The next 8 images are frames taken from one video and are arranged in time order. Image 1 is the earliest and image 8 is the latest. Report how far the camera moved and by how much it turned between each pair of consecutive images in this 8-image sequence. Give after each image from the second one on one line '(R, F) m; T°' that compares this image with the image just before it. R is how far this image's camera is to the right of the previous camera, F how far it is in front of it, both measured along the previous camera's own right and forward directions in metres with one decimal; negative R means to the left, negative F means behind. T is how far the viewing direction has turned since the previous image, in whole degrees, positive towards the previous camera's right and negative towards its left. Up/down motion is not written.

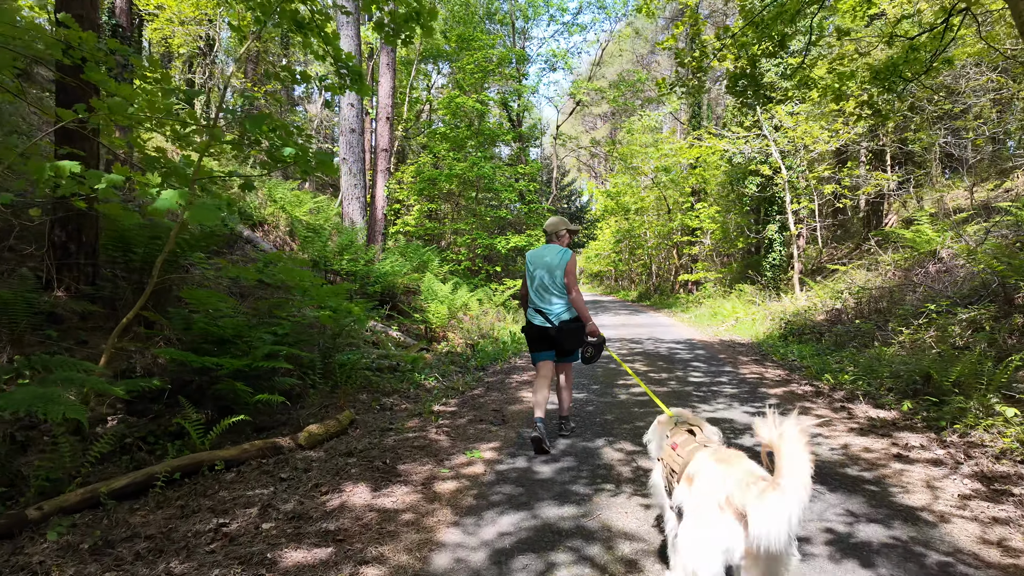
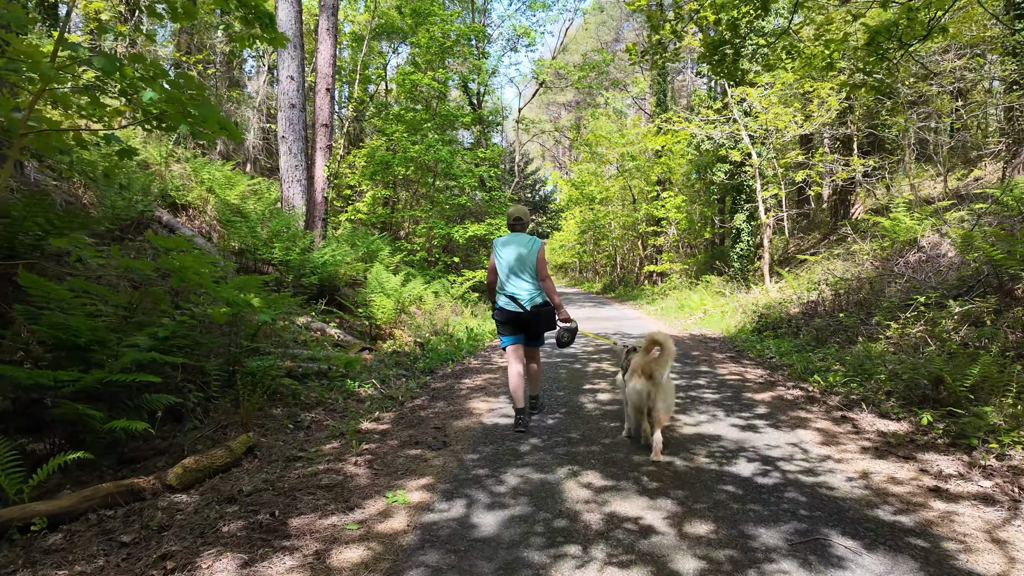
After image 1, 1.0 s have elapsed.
(+0.1, +0.8) m; +3°
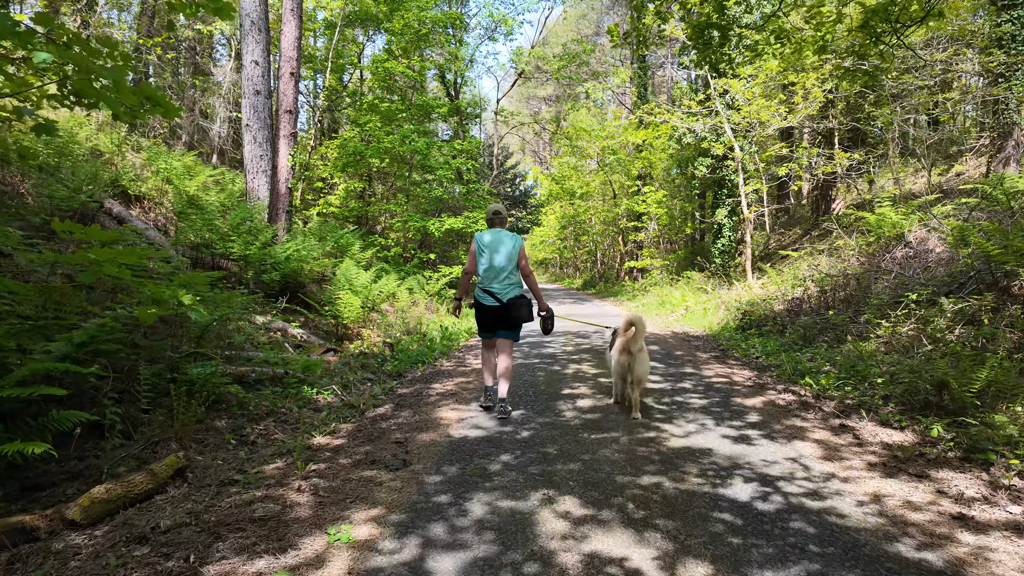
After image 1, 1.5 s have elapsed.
(+0.1, +0.4) m; +2°
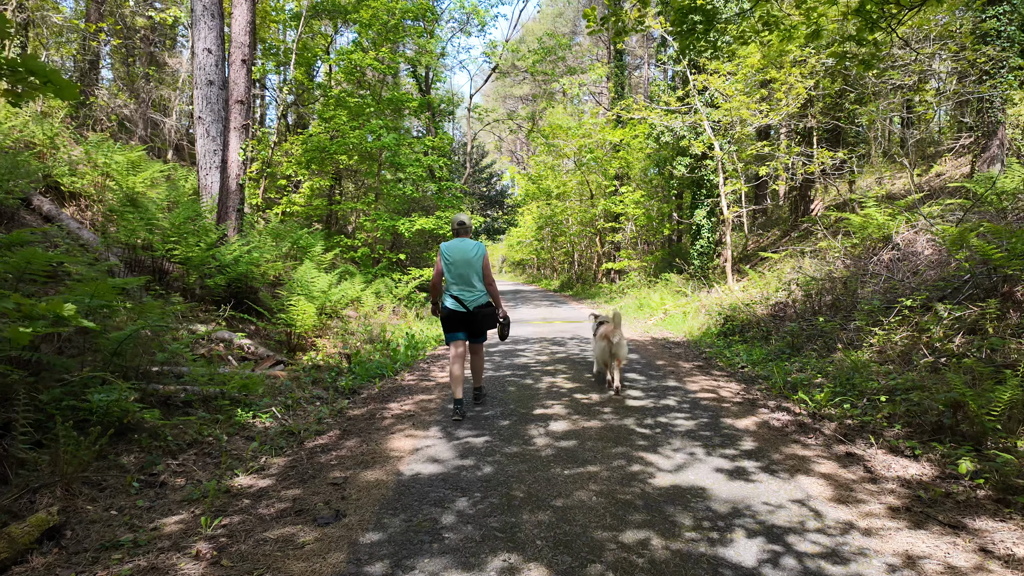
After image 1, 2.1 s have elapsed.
(+0.1, +0.5) m; +2°
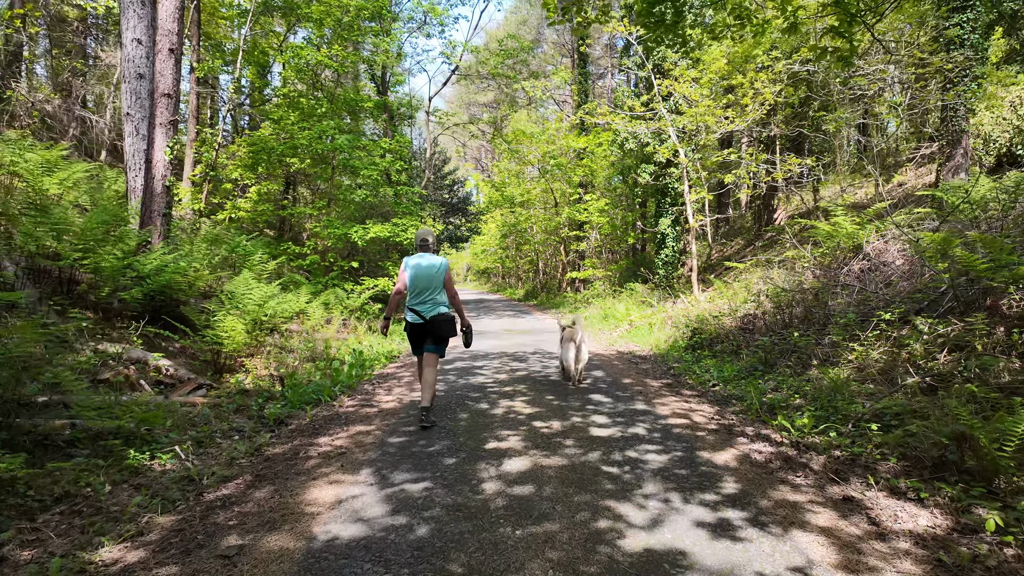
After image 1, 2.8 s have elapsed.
(+0.1, +0.5) m; +3°
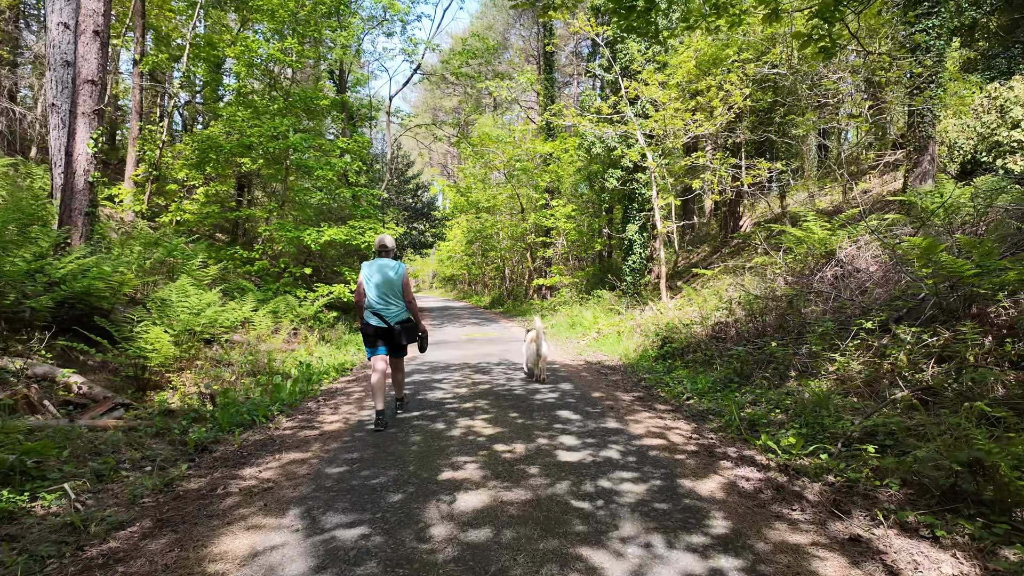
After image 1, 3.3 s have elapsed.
(+0.1, +0.5) m; +3°
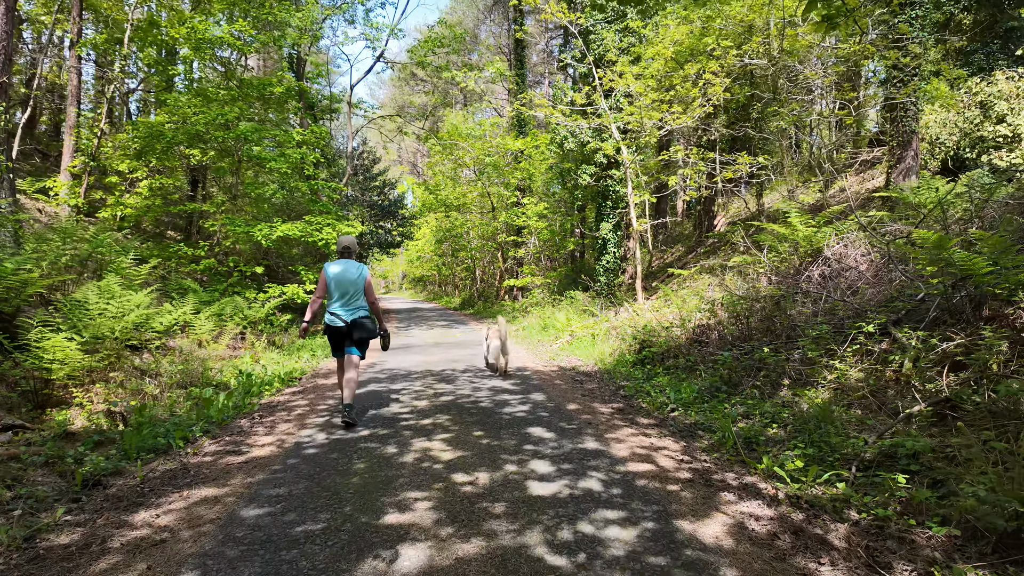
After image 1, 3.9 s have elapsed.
(+0.1, +0.6) m; +3°
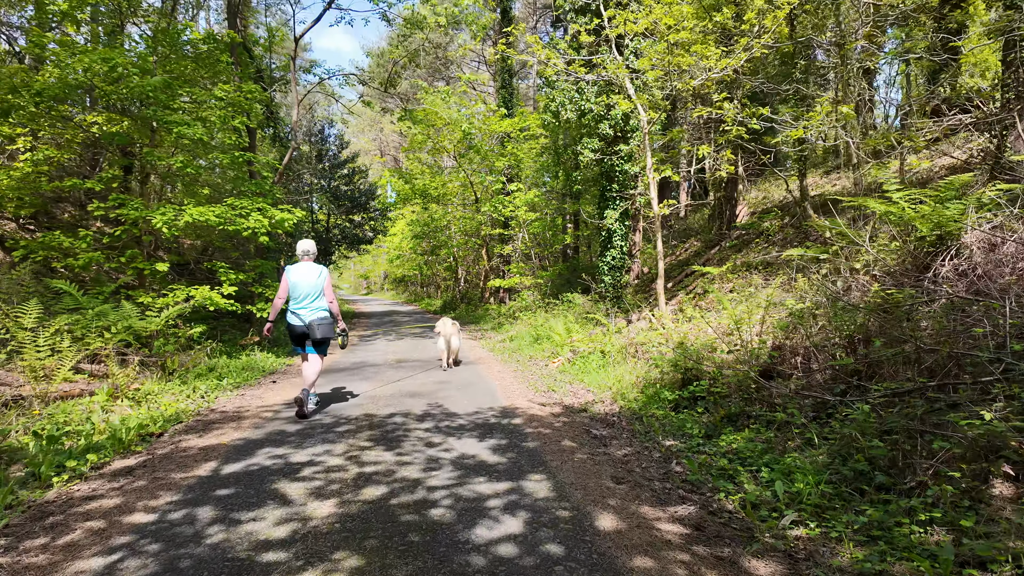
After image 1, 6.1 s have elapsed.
(0.0, +2.4) m; +1°
